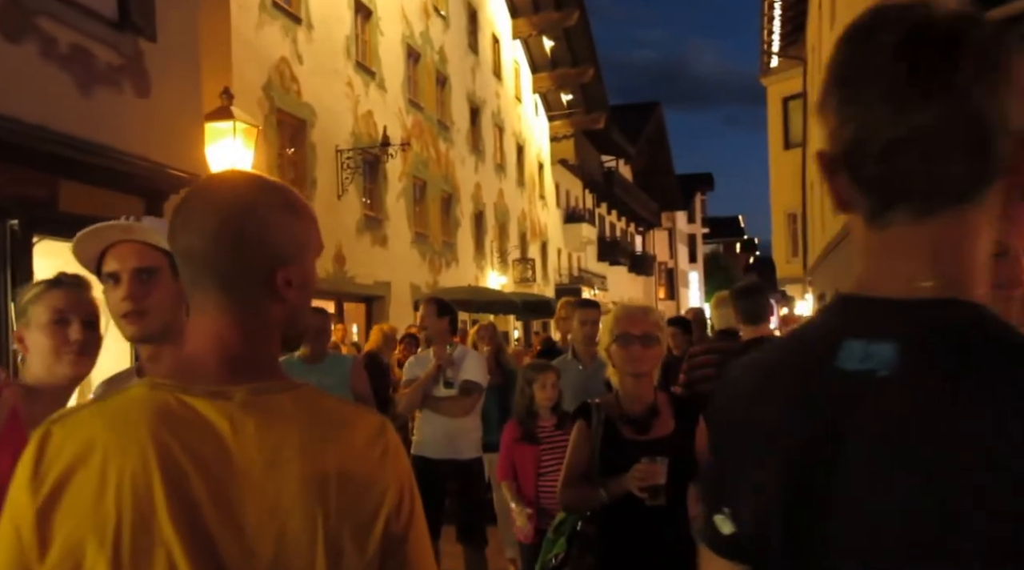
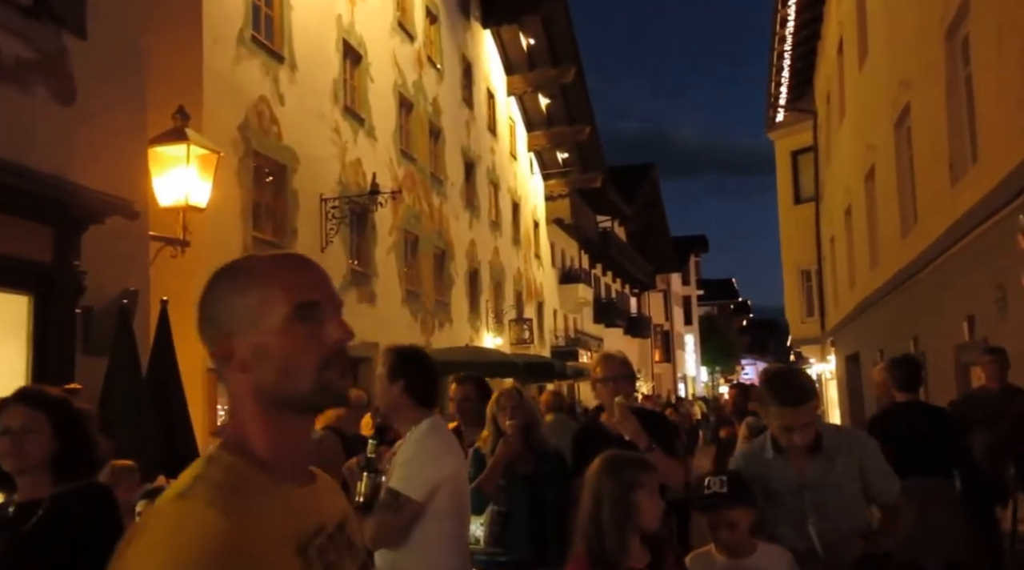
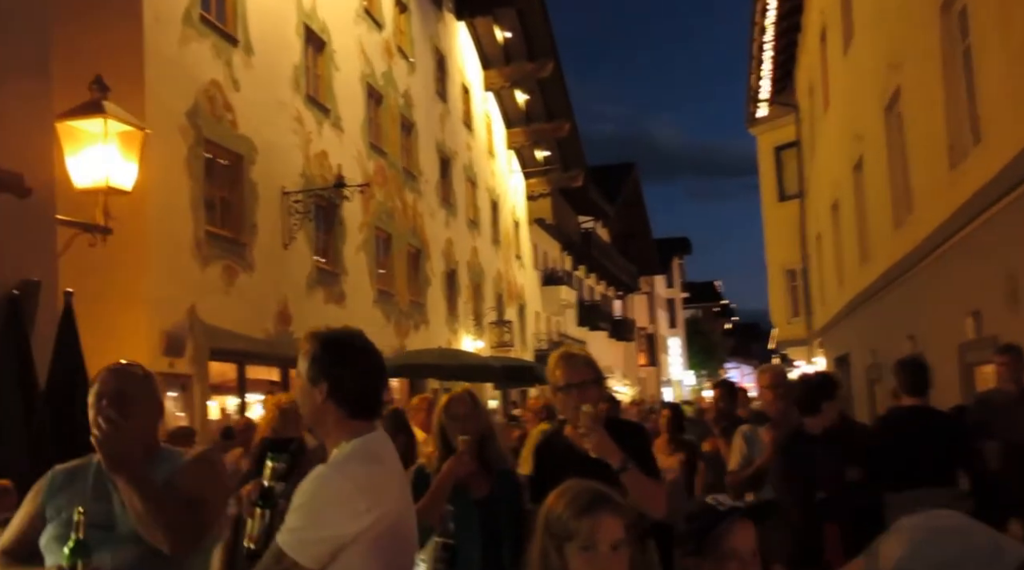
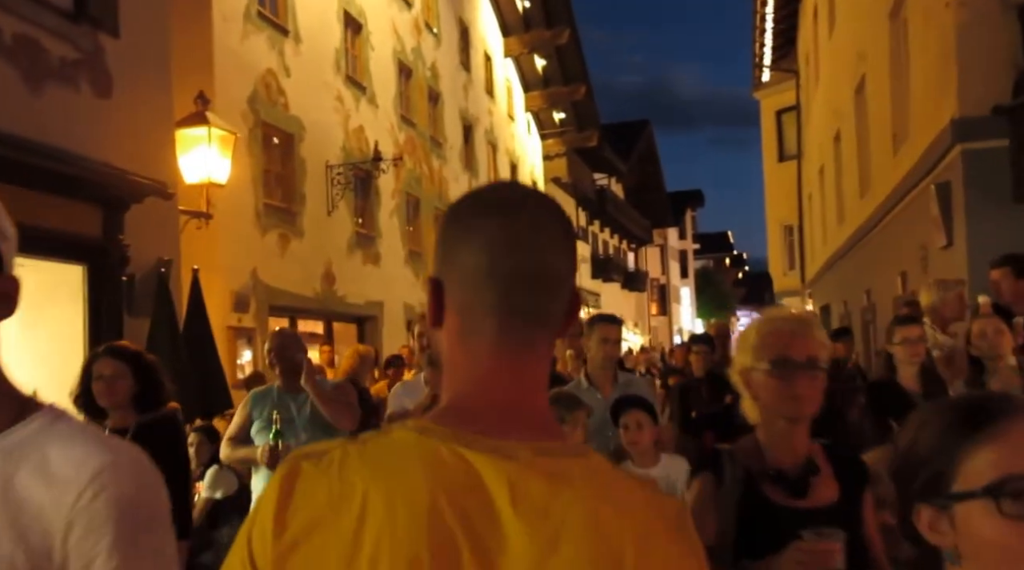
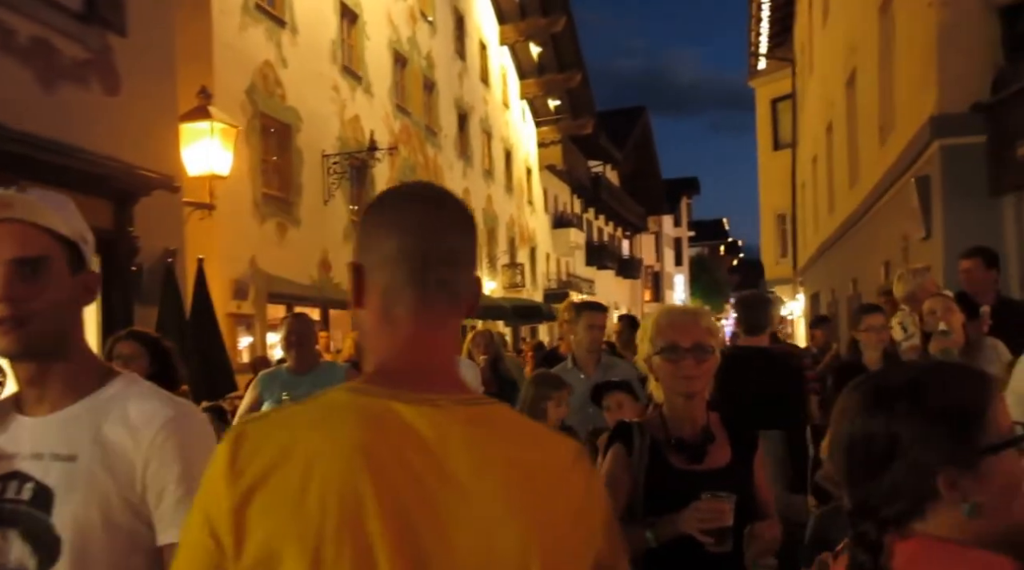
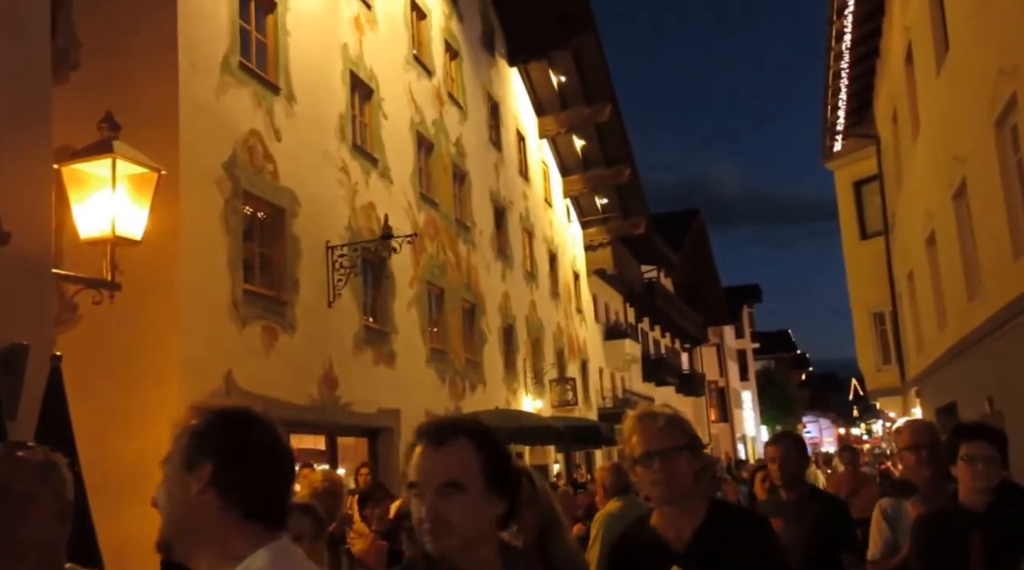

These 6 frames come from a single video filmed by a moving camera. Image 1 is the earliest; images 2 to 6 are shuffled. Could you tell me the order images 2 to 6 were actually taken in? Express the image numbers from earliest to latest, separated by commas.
5, 4, 2, 3, 6
